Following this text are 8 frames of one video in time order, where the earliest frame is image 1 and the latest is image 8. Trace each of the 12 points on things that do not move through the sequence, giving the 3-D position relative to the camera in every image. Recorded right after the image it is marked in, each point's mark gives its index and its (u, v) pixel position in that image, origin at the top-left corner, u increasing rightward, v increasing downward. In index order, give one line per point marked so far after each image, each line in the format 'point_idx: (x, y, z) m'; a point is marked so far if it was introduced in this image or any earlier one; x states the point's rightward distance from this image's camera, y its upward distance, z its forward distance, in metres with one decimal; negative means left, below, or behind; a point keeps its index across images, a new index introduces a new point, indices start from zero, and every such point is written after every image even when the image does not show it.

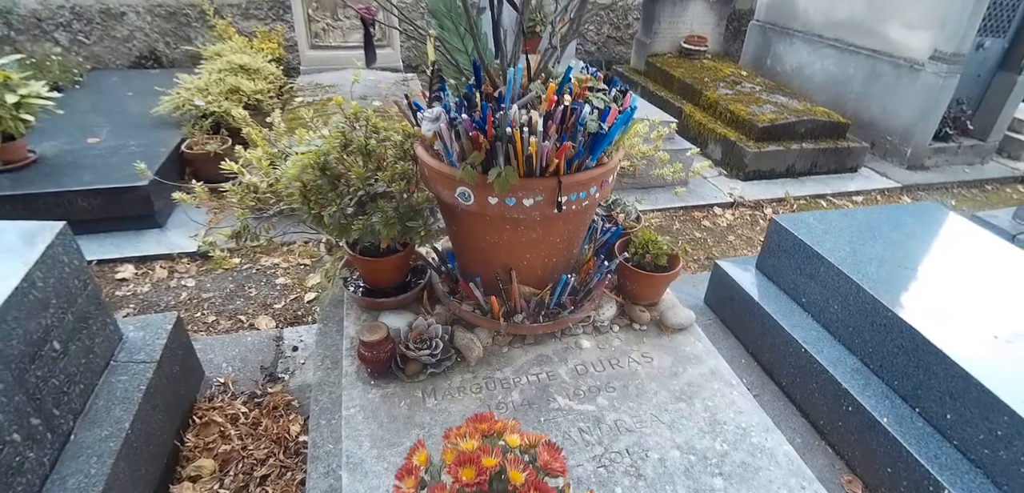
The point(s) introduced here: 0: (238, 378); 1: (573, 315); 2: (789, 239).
0: (-1.0, -0.5, +2.0) m
1: (+0.2, -0.2, +1.5) m
2: (+1.1, 0.0, +2.1) m
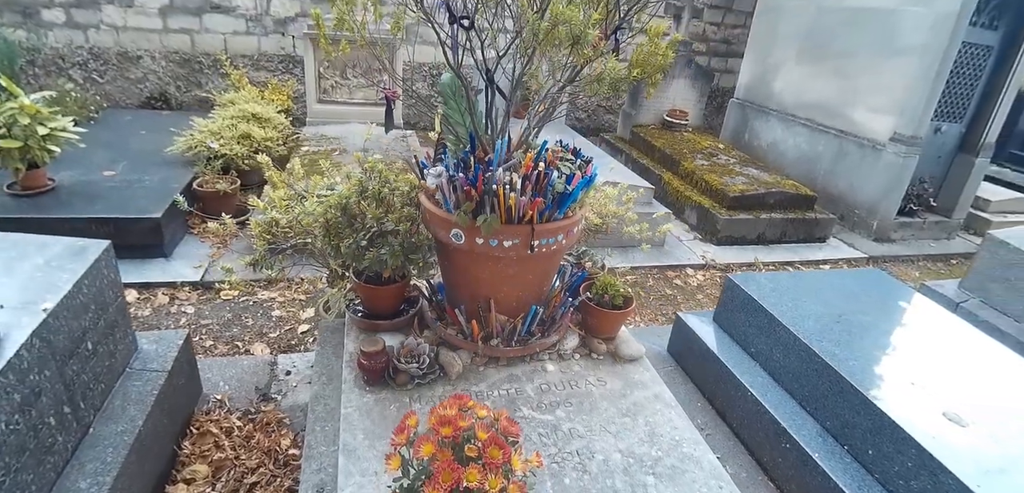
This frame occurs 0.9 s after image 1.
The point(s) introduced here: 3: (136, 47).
0: (-1.1, -0.6, +2.2) m
1: (+0.1, -0.3, +1.7) m
2: (+1.0, -0.2, +2.4) m
3: (-3.4, +1.8, +4.9) m
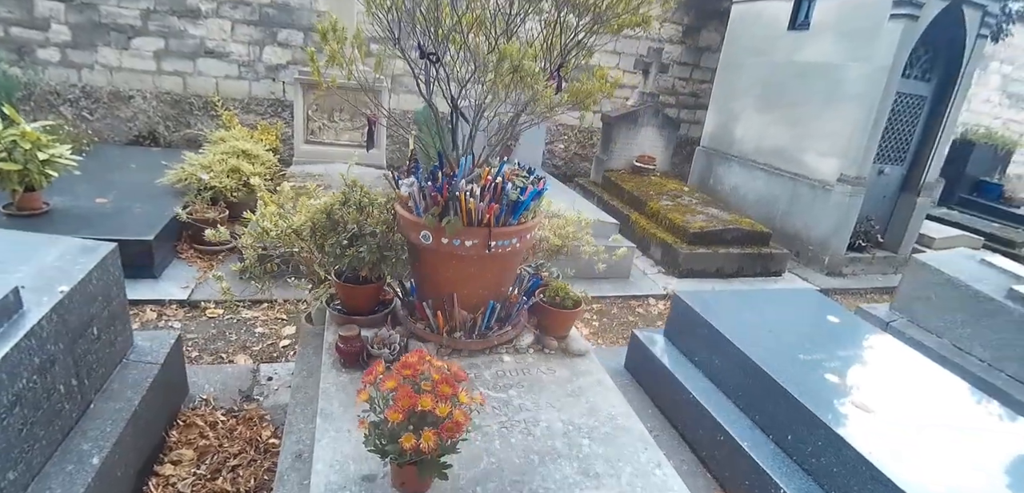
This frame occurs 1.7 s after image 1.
0: (-1.3, -0.6, +2.3) m
1: (-0.1, -0.3, +1.9) m
2: (+0.8, -0.3, +2.6) m
3: (-3.7, +1.5, +5.2) m
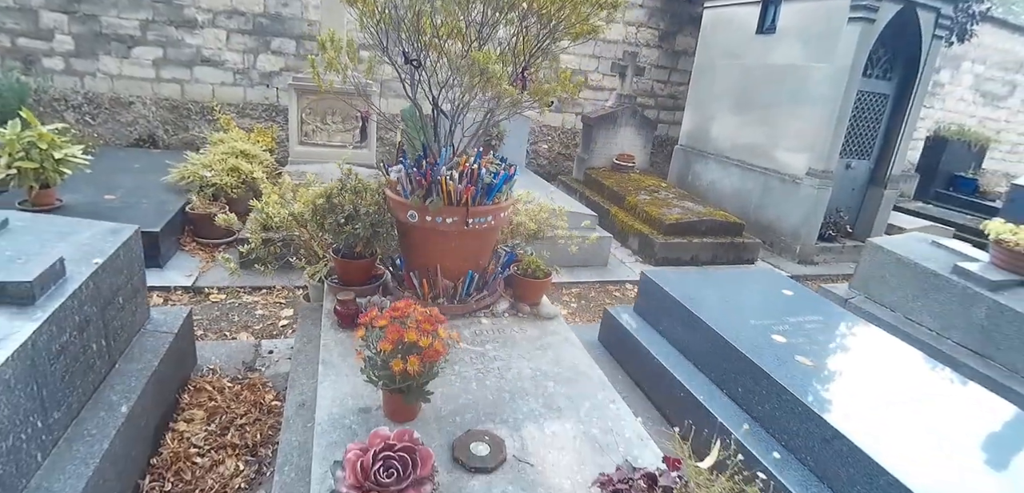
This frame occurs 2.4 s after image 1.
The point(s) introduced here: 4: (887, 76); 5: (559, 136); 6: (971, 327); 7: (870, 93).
0: (-1.4, -0.6, +2.6) m
1: (-0.1, -0.2, +2.2) m
2: (+0.7, -0.2, +2.9) m
3: (-3.8, +1.5, +5.4) m
4: (+3.5, +1.6, +5.1) m
5: (+0.6, +1.4, +6.9) m
6: (+2.3, -0.4, +2.6) m
7: (+3.3, +1.4, +5.1) m
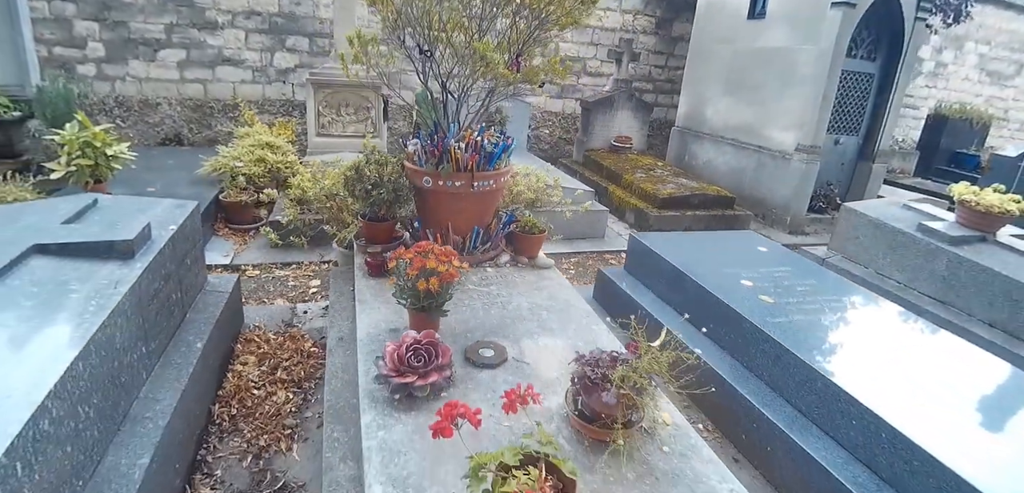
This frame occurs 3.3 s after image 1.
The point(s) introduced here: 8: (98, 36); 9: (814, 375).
0: (-1.3, -0.4, +3.0) m
1: (-0.1, 0.0, +2.6) m
2: (+0.8, 0.0, +3.3) m
3: (-3.8, +1.6, +5.9) m
4: (+3.5, +1.9, +5.4) m
5: (+0.7, +1.7, +7.3) m
6: (+2.3, -0.2, +3.0) m
7: (+3.3, +1.7, +5.4) m
8: (-4.1, +2.1, +5.4) m
9: (+1.1, -0.5, +2.0) m
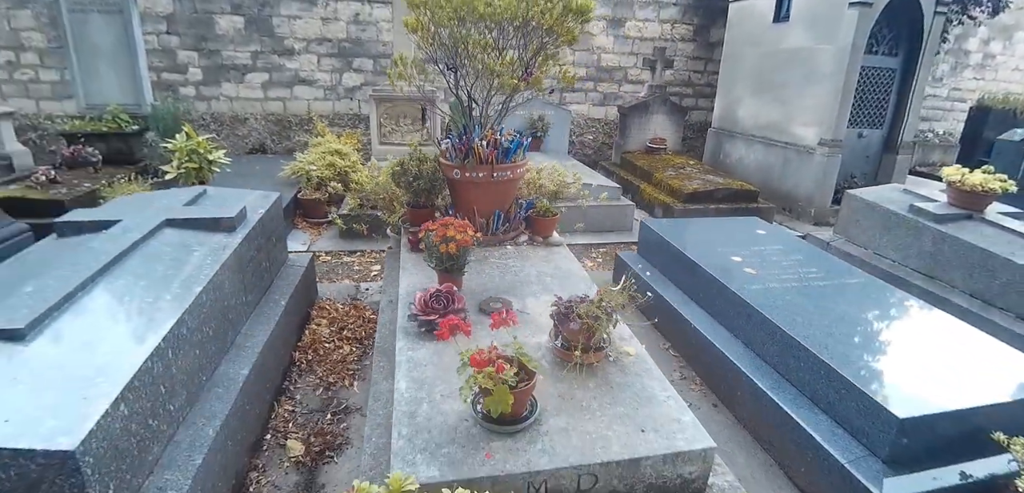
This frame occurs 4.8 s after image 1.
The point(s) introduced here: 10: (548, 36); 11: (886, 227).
0: (-1.2, -0.3, +3.6) m
1: (0.0, +0.1, +3.1) m
2: (+0.9, +0.1, +3.7) m
3: (-3.3, +1.7, +6.8) m
4: (+3.9, +2.0, +5.5) m
5: (+1.3, +1.7, +7.7) m
6: (+2.4, -0.1, +3.2) m
7: (+3.7, +1.8, +5.5) m
8: (-3.7, +2.1, +6.3) m
9: (+1.1, -0.4, +2.3) m
10: (+0.2, +1.1, +2.9) m
11: (+2.4, +0.1, +3.5) m
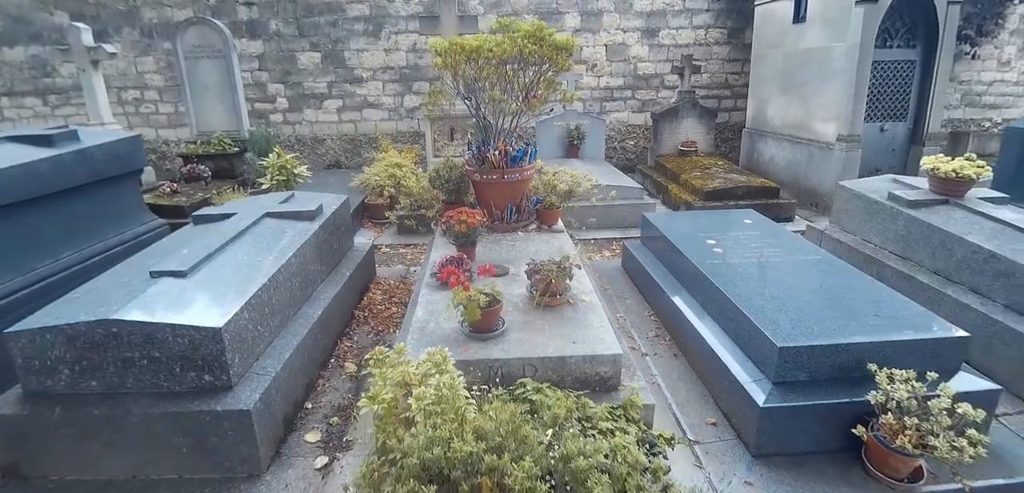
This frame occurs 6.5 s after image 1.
0: (-1.0, -0.2, +4.5) m
1: (0.0, +0.2, +3.8) m
2: (+1.1, +0.2, +4.2) m
3: (-2.8, +1.7, +7.9) m
4: (+4.2, +2.1, +5.8) m
5: (+1.9, +1.7, +8.2) m
6: (+2.5, +0.1, +3.5) m
7: (+4.1, +1.9, +5.8) m
8: (-3.2, +2.1, +7.5) m
9: (+1.1, -0.2, +2.9) m
10: (+0.2, +1.2, +3.6) m
11: (+2.6, +0.2, +3.9) m
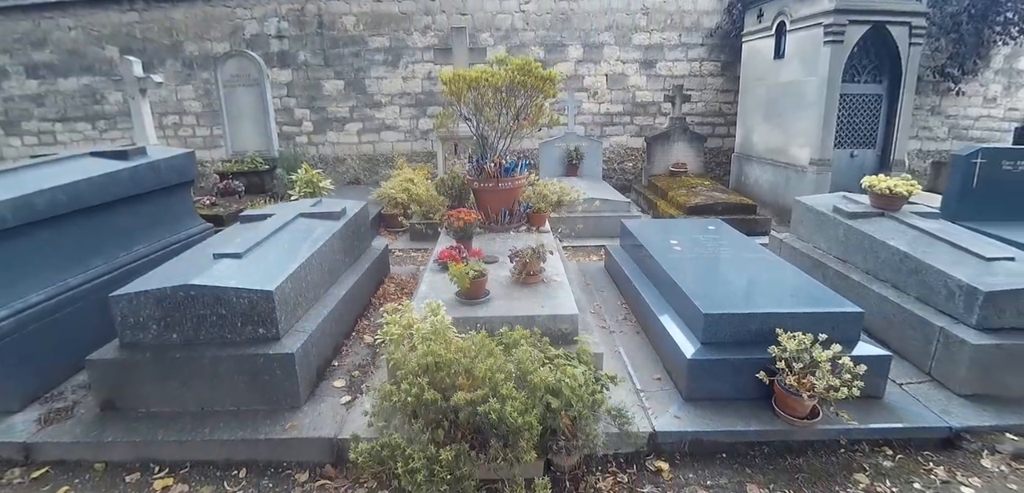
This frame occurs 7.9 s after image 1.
0: (-1.1, -0.3, +5.1) m
1: (0.0, +0.2, +4.4) m
2: (+1.1, +0.2, +4.8) m
3: (-2.7, +1.5, +8.6) m
4: (+4.3, +1.9, +6.3) m
5: (+2.0, +1.5, +8.8) m
6: (+2.5, 0.0, +4.1) m
7: (+4.1, +1.7, +6.3) m
8: (-3.1, +2.0, +8.3) m
9: (+1.1, -0.2, +3.4) m
10: (+0.2, +1.2, +4.2) m
11: (+2.5, +0.2, +4.4) m
